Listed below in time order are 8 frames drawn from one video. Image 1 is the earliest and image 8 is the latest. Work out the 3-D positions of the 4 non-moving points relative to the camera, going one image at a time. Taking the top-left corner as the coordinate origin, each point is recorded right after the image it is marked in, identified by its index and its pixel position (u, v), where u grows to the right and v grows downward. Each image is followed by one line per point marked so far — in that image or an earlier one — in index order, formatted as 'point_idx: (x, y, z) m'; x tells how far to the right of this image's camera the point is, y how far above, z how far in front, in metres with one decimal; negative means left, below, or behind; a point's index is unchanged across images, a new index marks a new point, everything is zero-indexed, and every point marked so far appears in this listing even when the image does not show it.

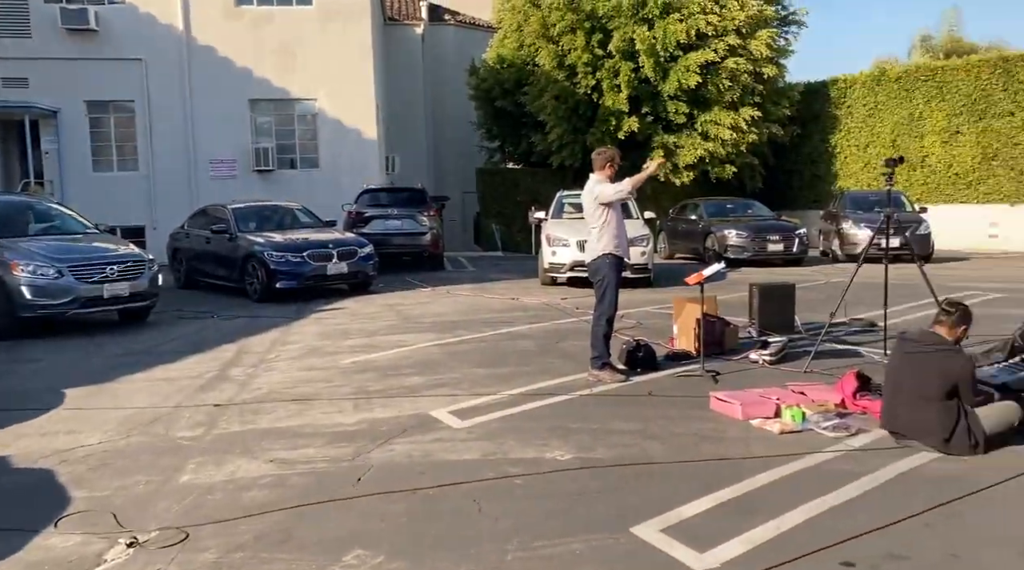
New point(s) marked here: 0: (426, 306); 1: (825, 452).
0: (-1.0, -0.3, +11.6) m
1: (+1.8, -0.9, +5.1) m
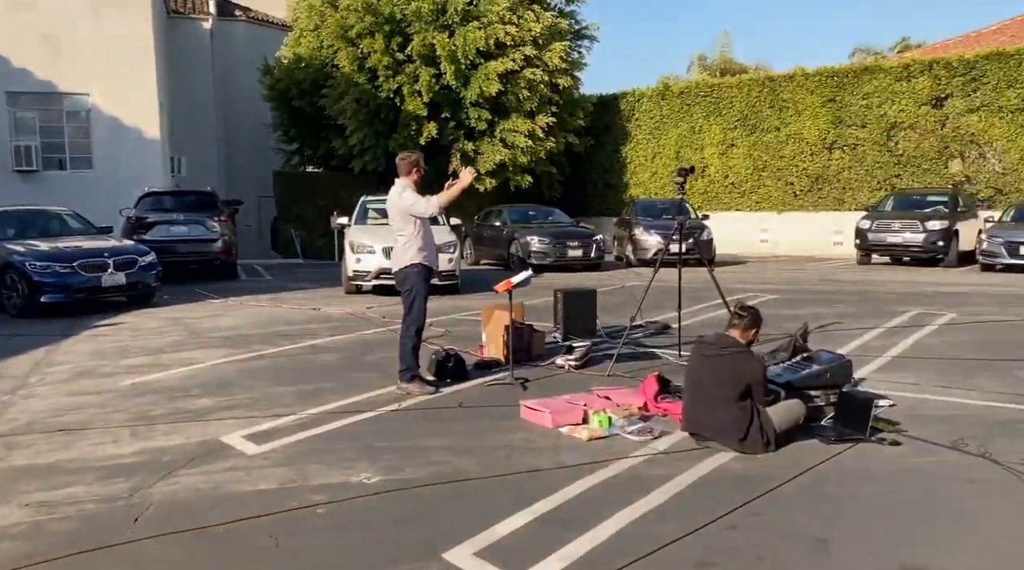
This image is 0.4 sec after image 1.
0: (-3.4, -0.4, +11.0) m
1: (+0.7, -1.0, +5.2) m
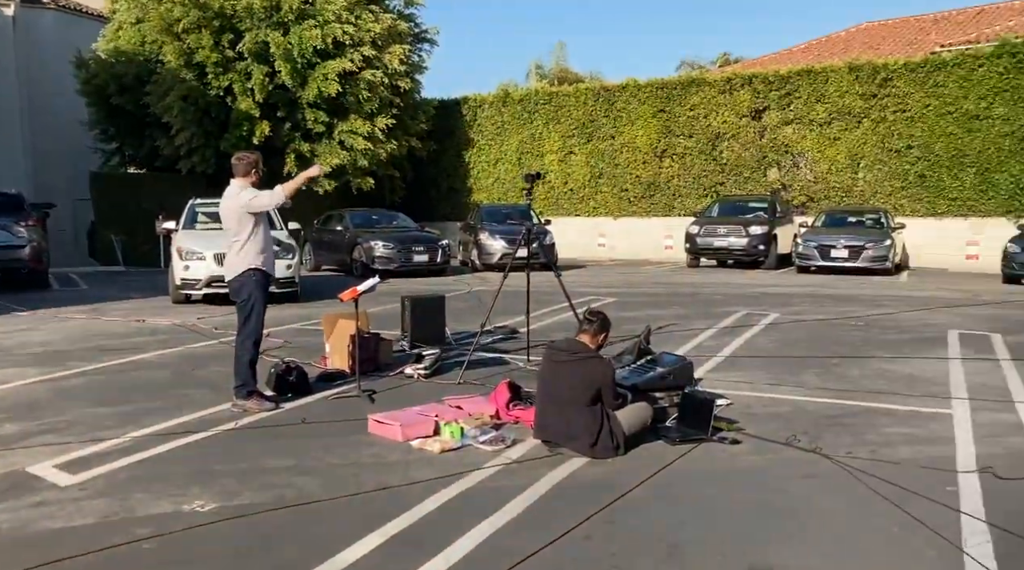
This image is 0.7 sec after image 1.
0: (-5.2, -0.5, +10.1) m
1: (-0.1, -1.0, +5.2) m
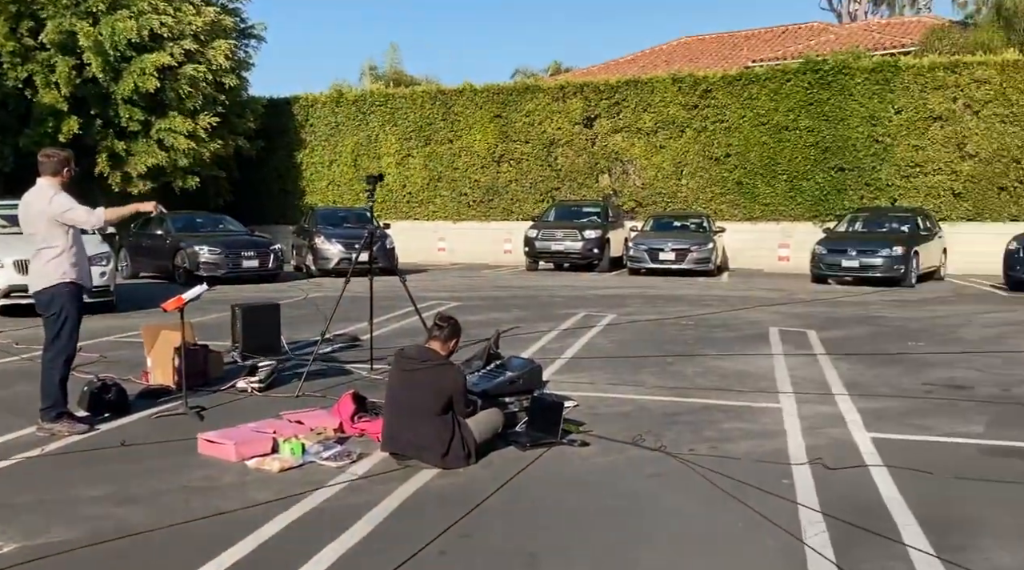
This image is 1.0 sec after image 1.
0: (-6.8, -0.7, +8.9) m
1: (-1.0, -1.0, +4.9) m
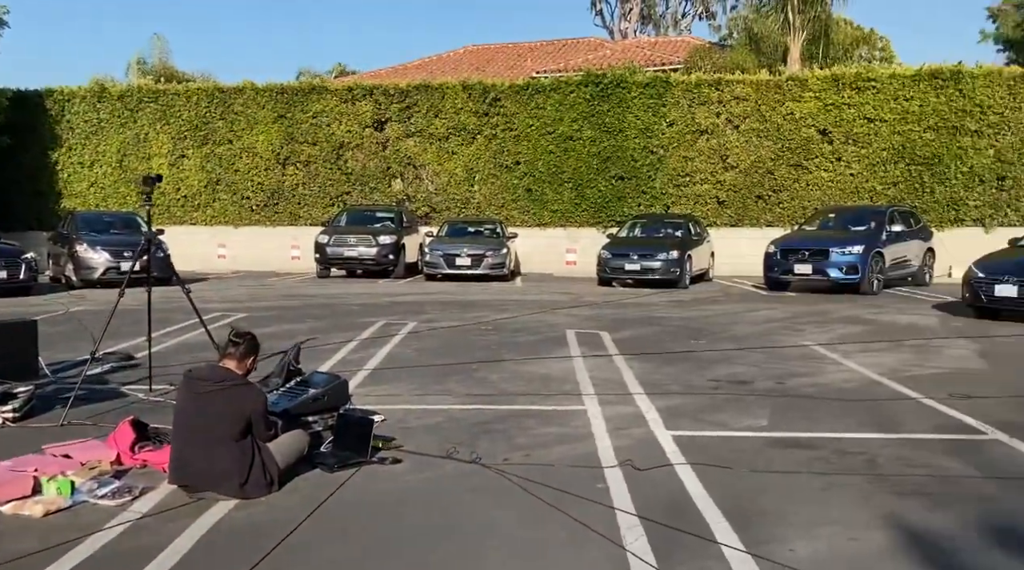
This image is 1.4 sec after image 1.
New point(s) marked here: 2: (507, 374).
0: (-8.5, -0.9, +6.9) m
1: (-1.9, -1.1, +4.3) m
2: (-0.1, -0.8, +8.8) m
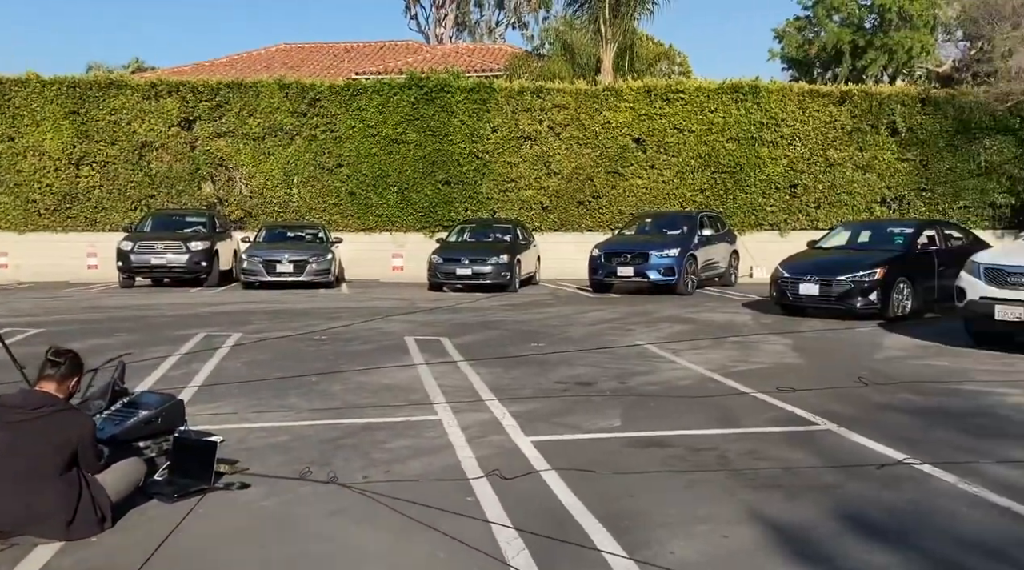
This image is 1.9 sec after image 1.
0: (-9.3, -1.0, +5.0) m
1: (-2.4, -1.2, +3.8) m
2: (-1.5, -0.9, +8.5) m
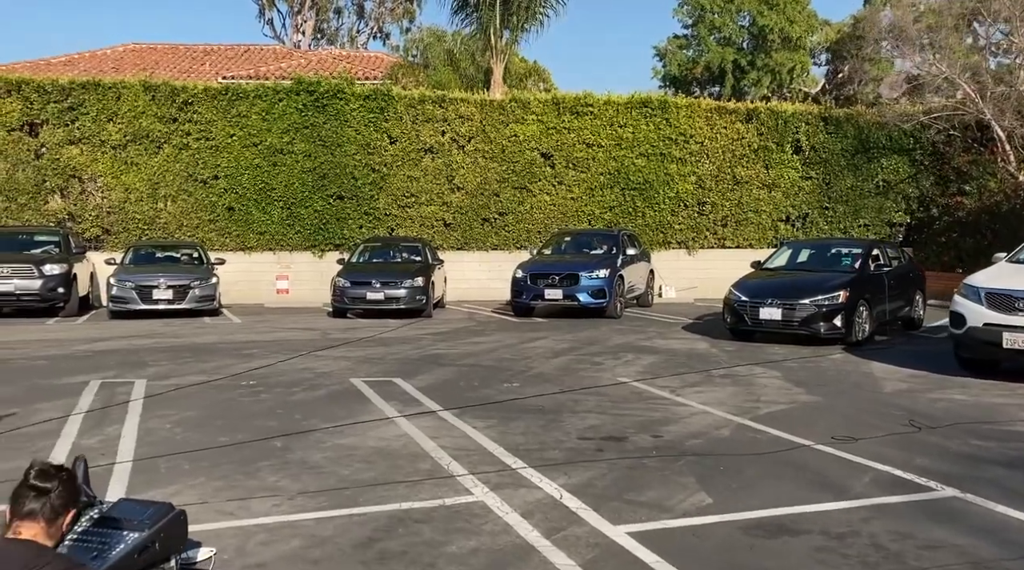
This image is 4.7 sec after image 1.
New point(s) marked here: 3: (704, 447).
0: (-8.5, -1.4, +2.1) m
1: (-1.4, -1.4, +2.1) m
2: (-1.3, -1.2, +6.8) m
3: (+1.4, -1.2, +6.9) m
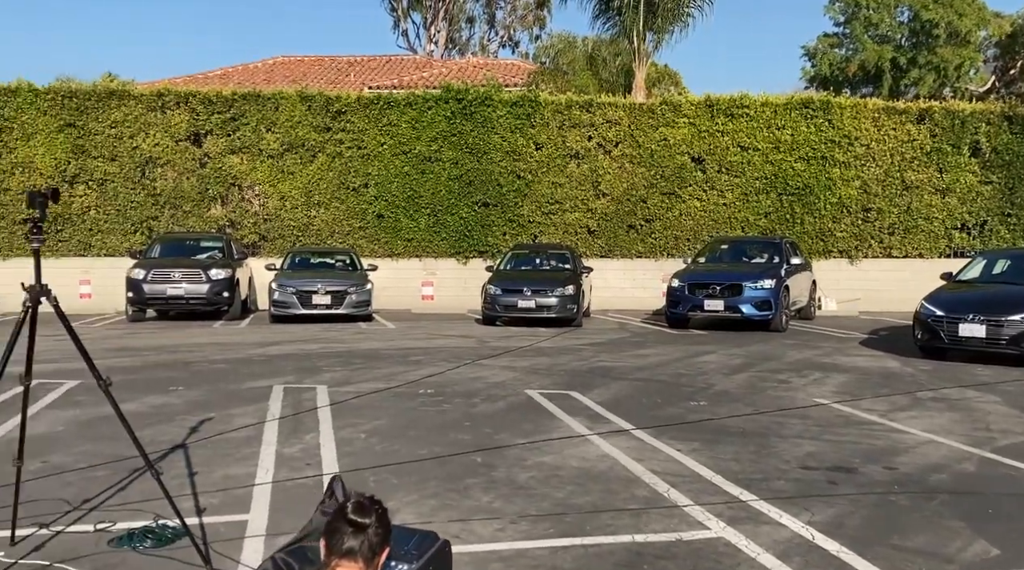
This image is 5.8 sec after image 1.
0: (-7.6, -1.3, +2.7) m
1: (-0.5, -1.5, +1.7) m
2: (+0.2, -1.3, +6.5) m
3: (+2.9, -1.3, +6.2) m
